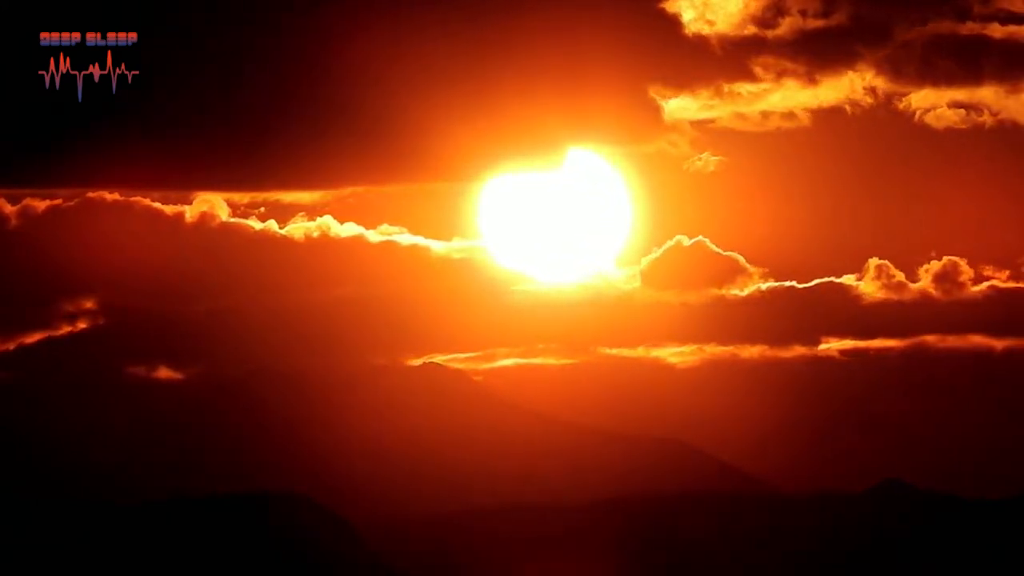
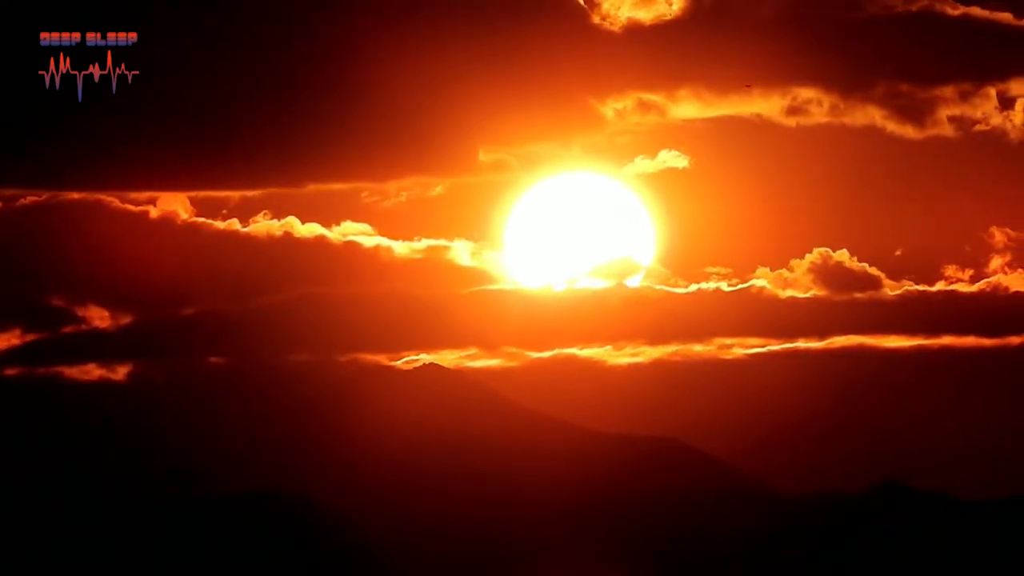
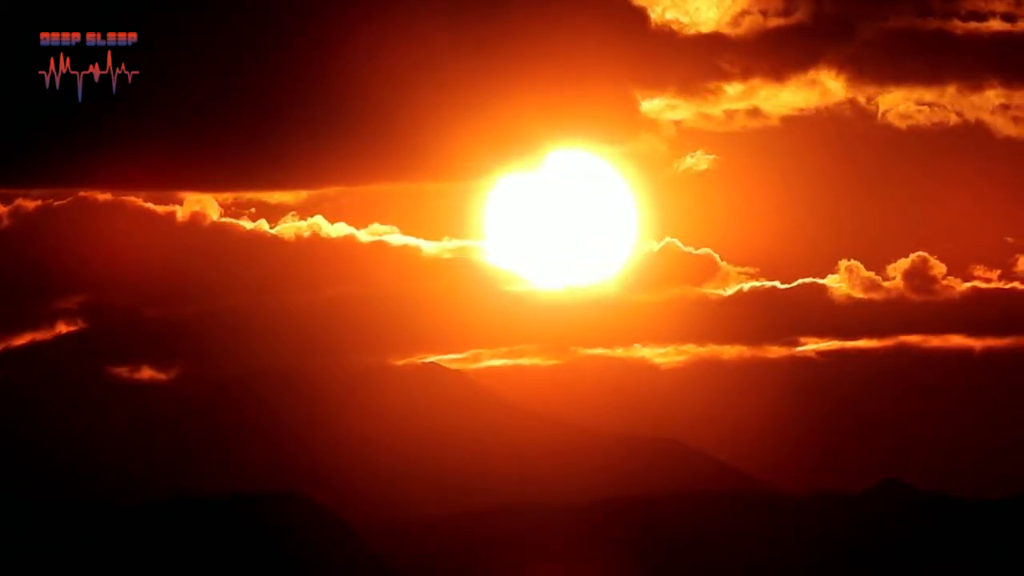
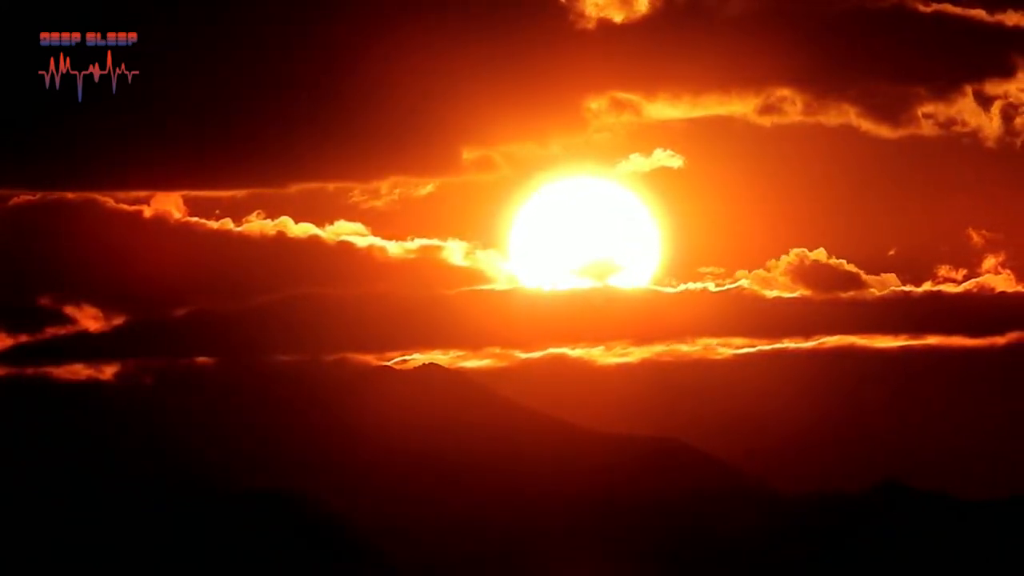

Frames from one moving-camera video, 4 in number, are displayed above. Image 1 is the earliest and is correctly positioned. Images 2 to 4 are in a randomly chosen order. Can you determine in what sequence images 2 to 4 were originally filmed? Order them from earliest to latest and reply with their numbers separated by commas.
3, 2, 4
